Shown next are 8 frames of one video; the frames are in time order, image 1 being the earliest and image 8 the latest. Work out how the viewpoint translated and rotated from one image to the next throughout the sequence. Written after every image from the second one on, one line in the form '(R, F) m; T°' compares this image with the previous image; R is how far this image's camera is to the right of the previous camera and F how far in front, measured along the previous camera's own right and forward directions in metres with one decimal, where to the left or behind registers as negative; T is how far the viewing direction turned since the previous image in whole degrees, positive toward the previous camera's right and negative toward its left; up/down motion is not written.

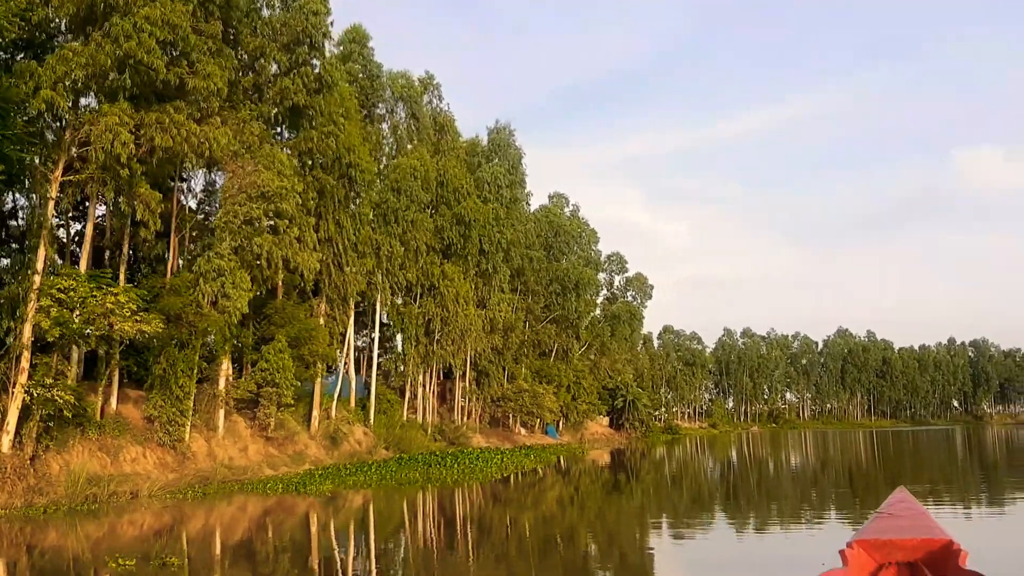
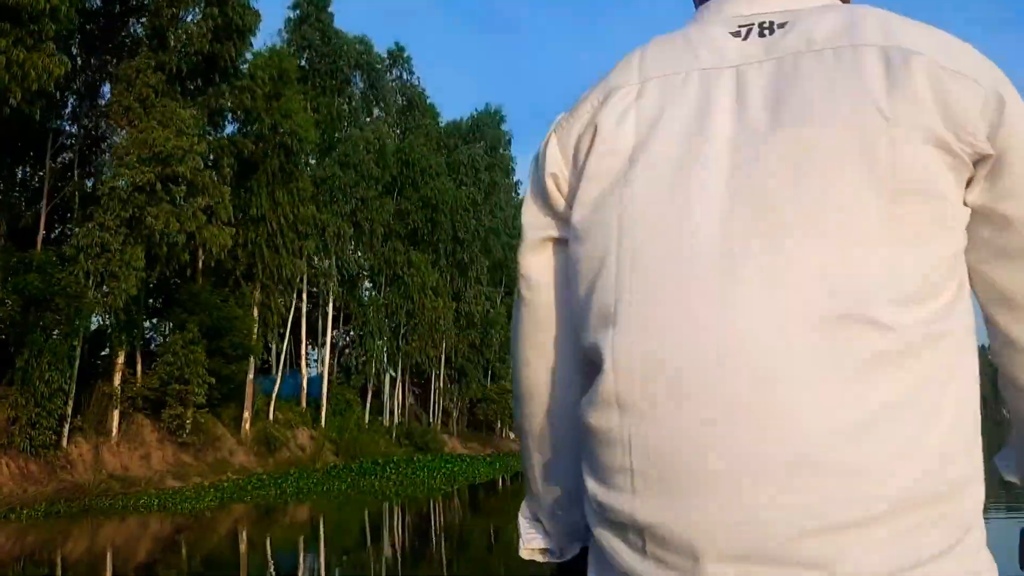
(+1.2, +3.0) m; -1°
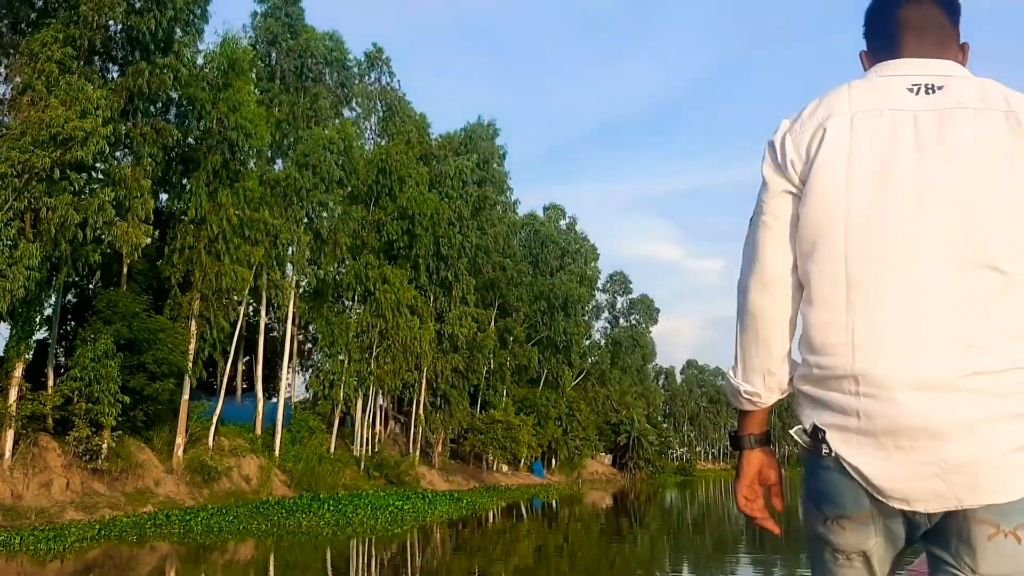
(+1.0, +2.3) m; -1°
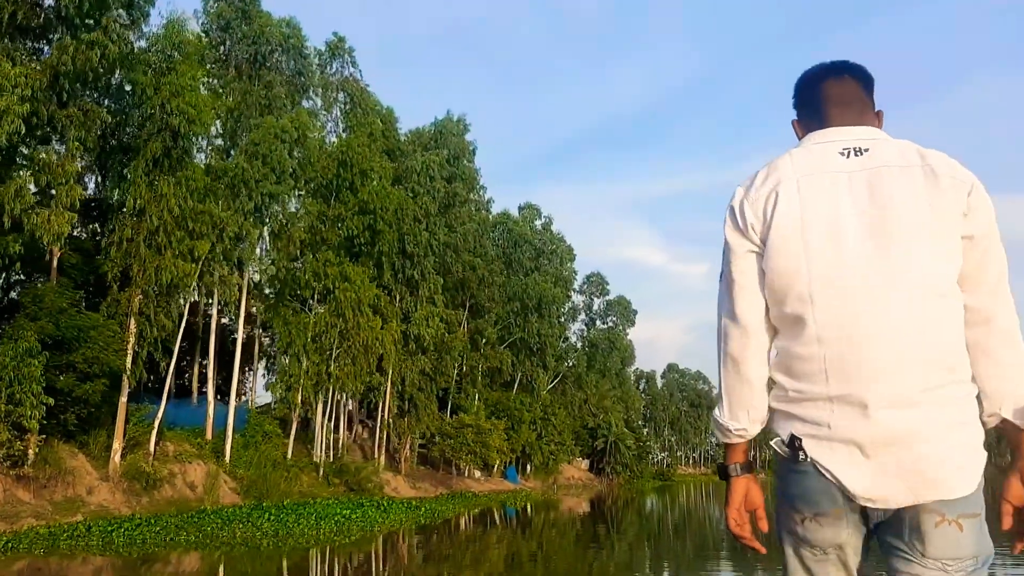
(+0.5, +1.0) m; +1°
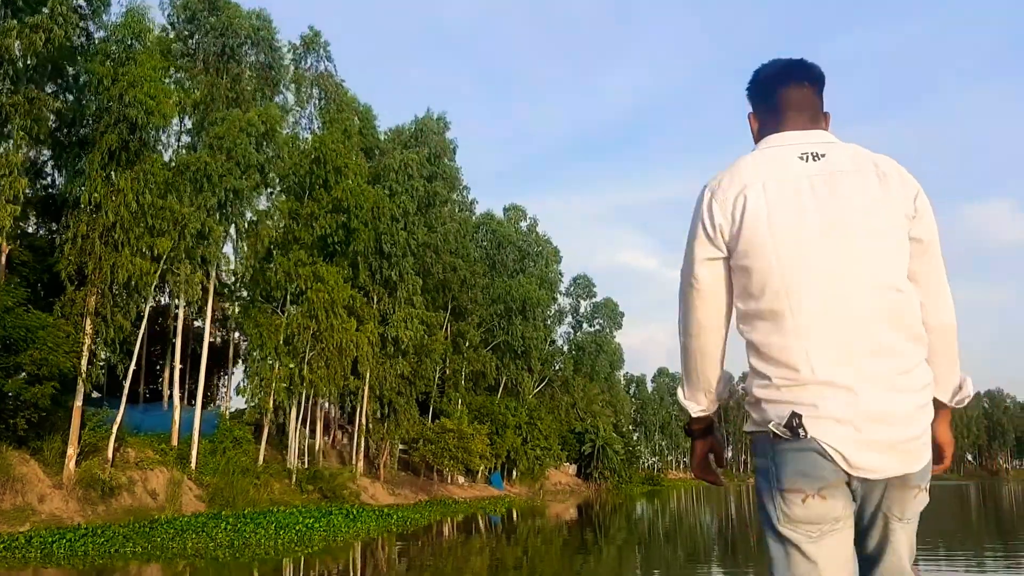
(+0.3, +0.7) m; 0°
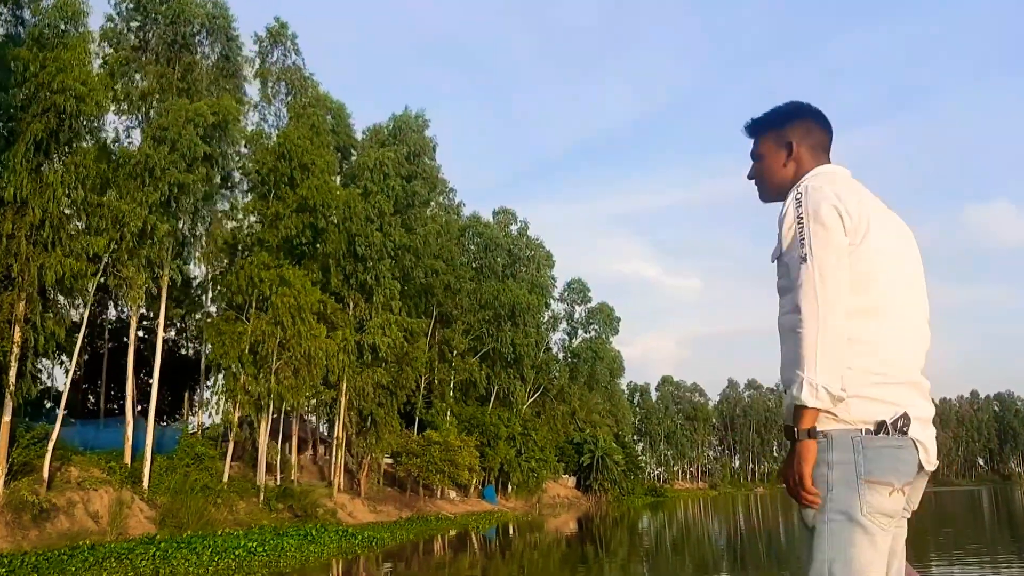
(+0.6, +1.5) m; 0°
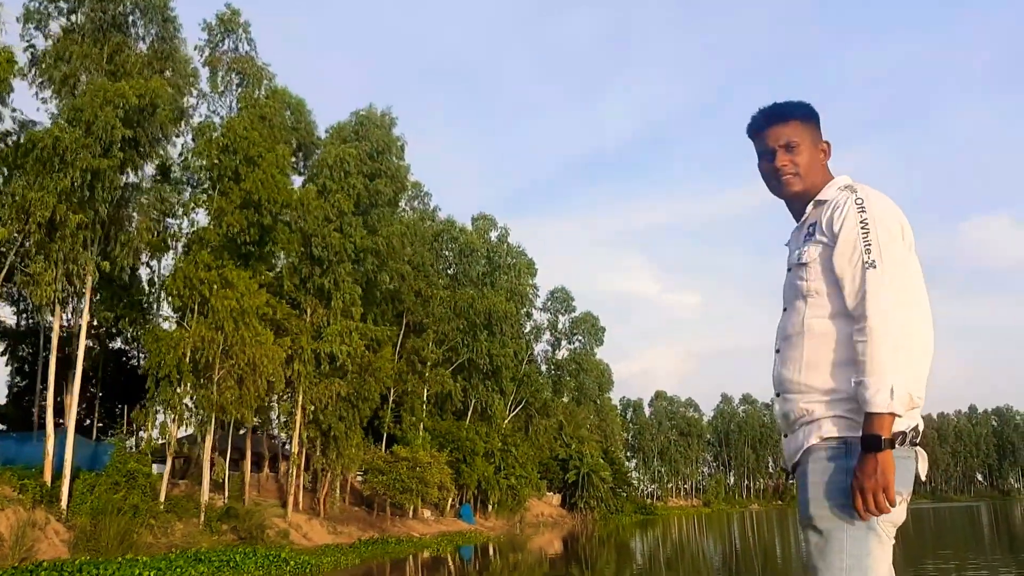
(+0.8, +1.7) m; 0°
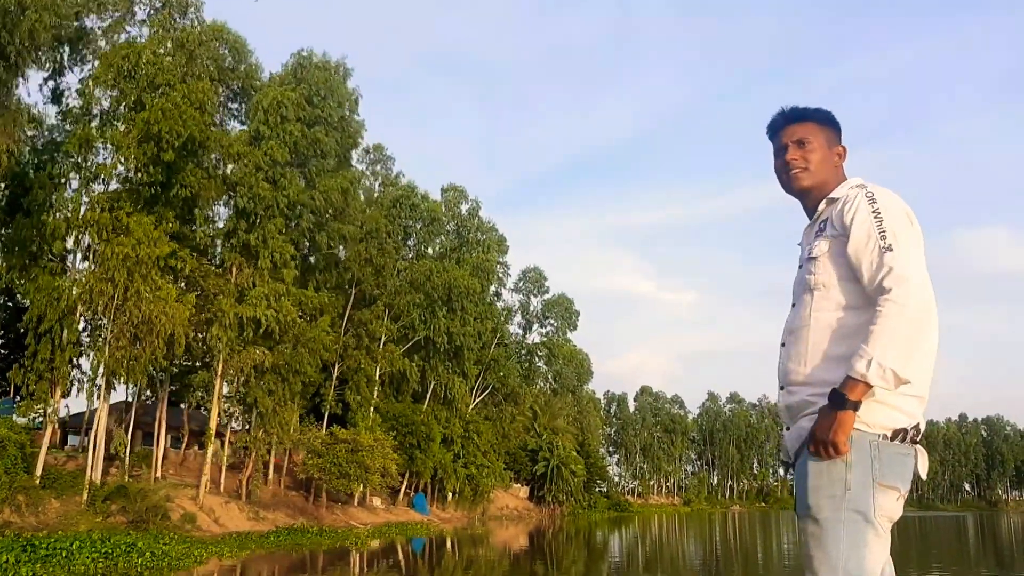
(+1.1, +2.7) m; 0°
